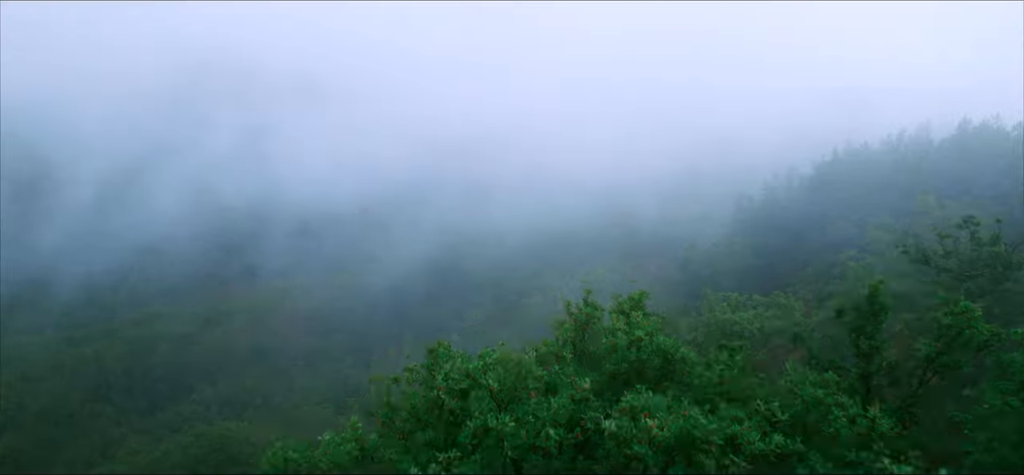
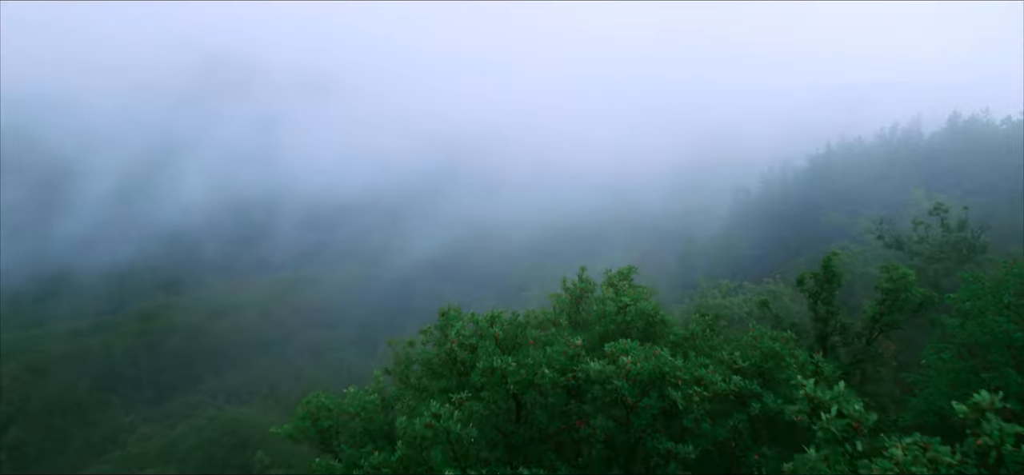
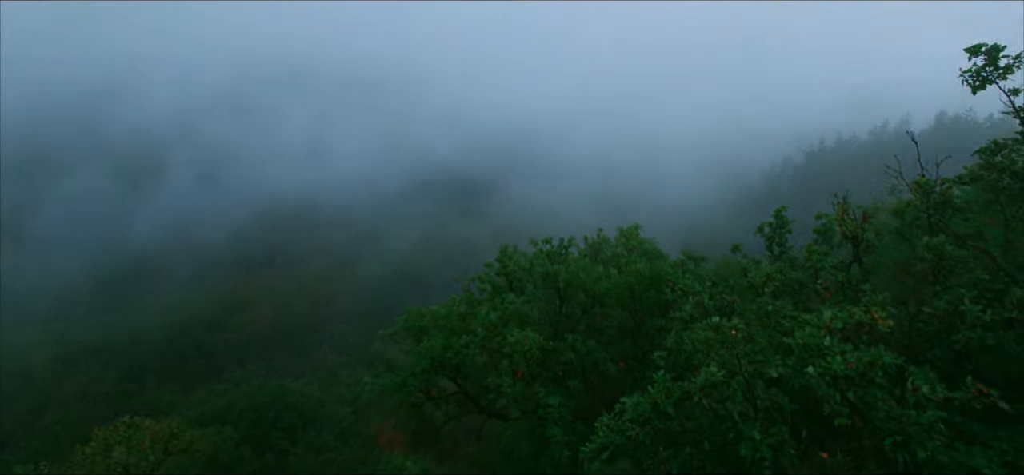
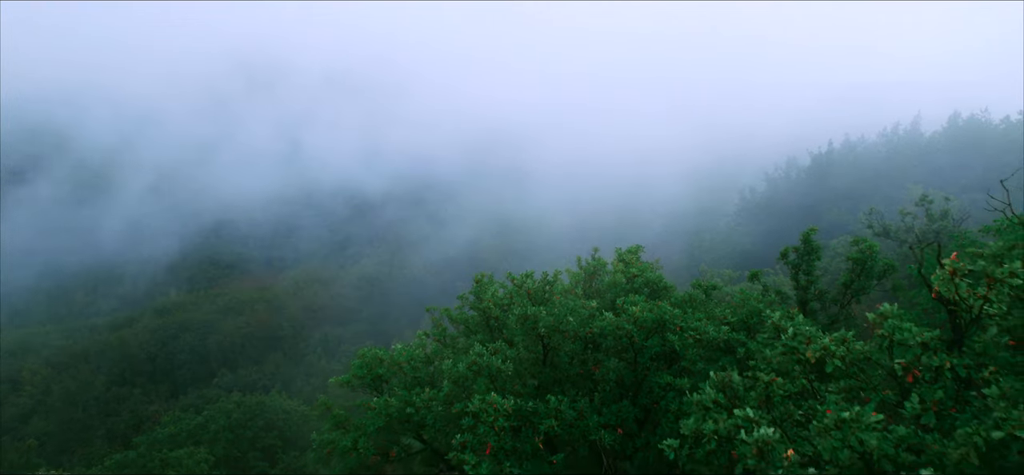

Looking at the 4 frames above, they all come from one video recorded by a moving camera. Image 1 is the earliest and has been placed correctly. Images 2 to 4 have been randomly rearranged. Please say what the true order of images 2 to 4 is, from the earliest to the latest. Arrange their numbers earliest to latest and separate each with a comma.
2, 4, 3
